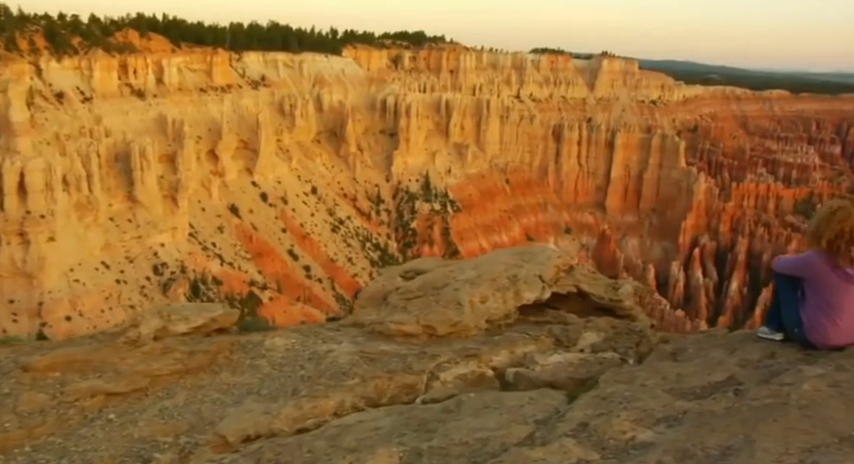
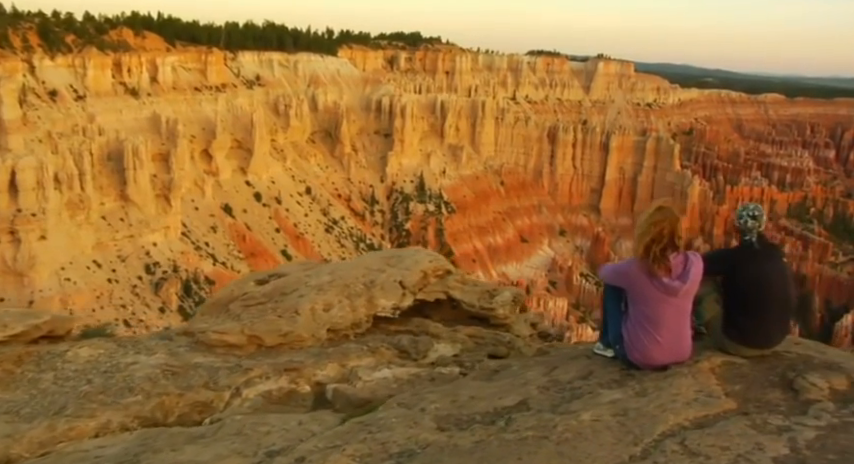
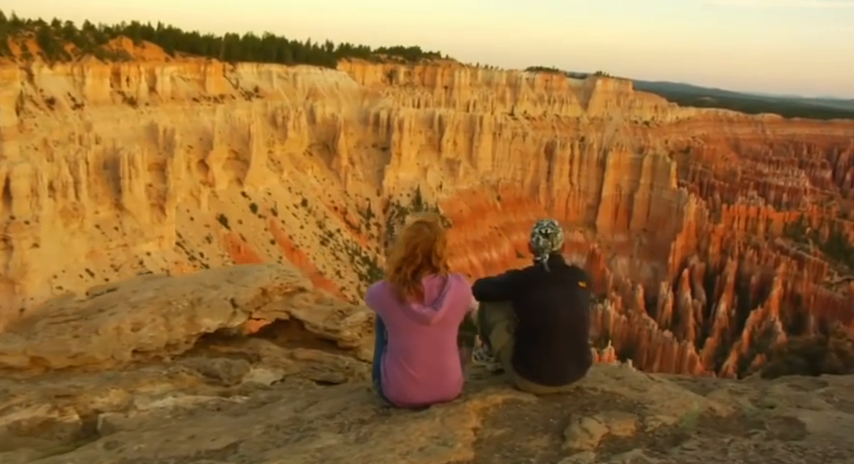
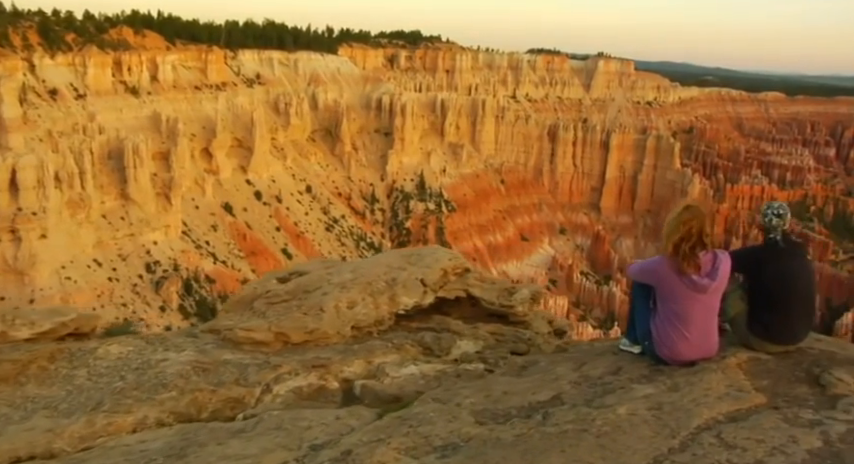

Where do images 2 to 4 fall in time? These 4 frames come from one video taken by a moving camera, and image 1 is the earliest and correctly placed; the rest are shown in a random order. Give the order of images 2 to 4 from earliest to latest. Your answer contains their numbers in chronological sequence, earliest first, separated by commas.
4, 2, 3
